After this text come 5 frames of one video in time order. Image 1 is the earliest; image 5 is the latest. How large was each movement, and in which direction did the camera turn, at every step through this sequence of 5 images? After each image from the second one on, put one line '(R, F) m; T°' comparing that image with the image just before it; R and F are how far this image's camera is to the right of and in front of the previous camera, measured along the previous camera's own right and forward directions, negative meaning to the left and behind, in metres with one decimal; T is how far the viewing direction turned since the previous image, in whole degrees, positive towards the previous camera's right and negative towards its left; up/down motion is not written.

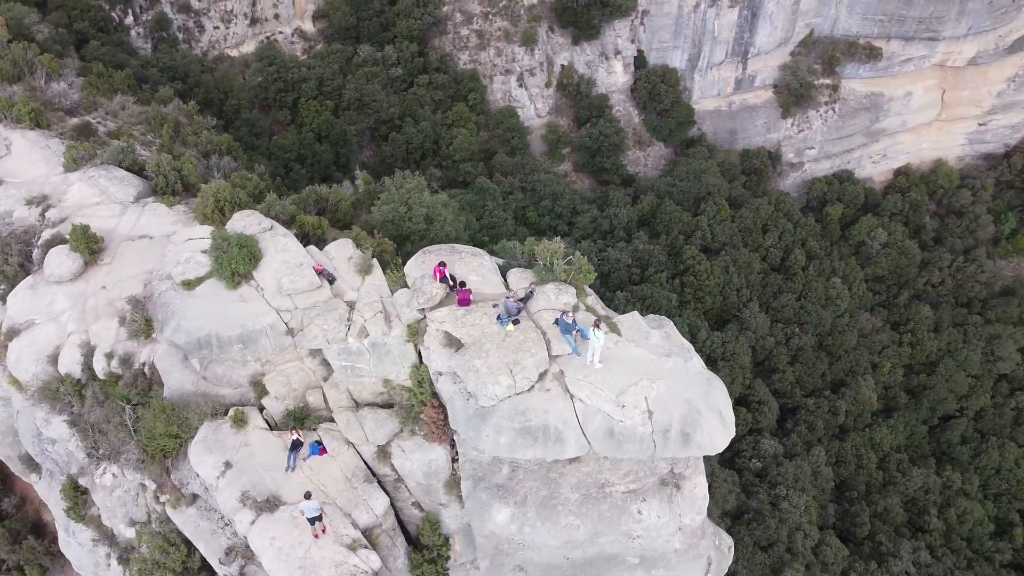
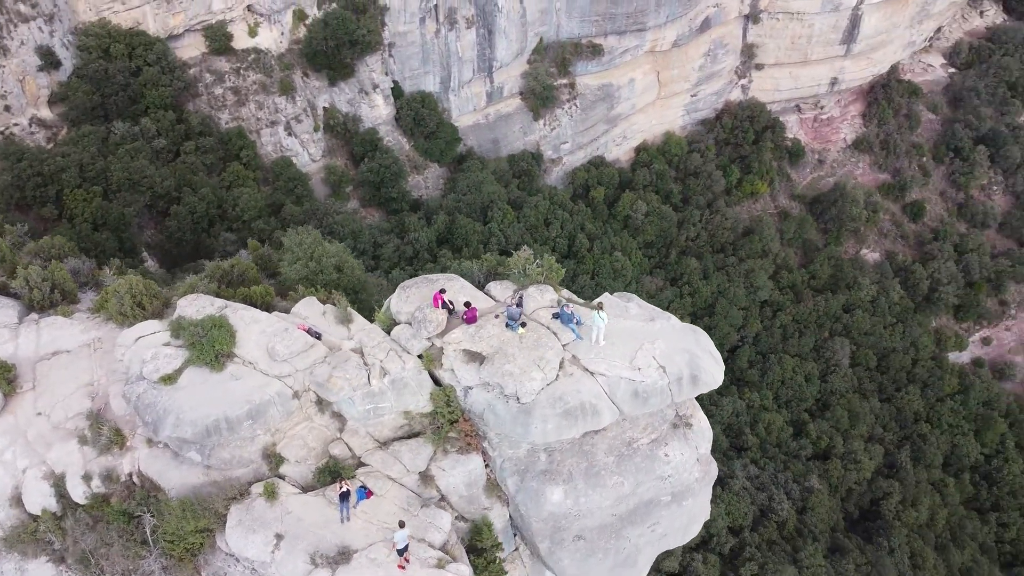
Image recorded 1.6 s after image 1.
(-4.0, -0.9) m; +17°
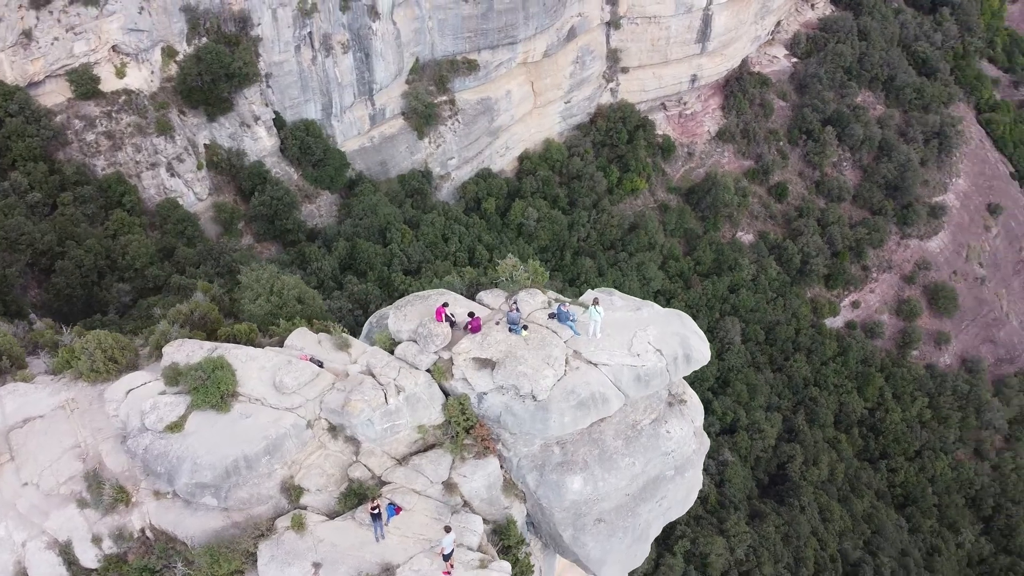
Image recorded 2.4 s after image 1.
(-2.1, -0.6) m; +9°
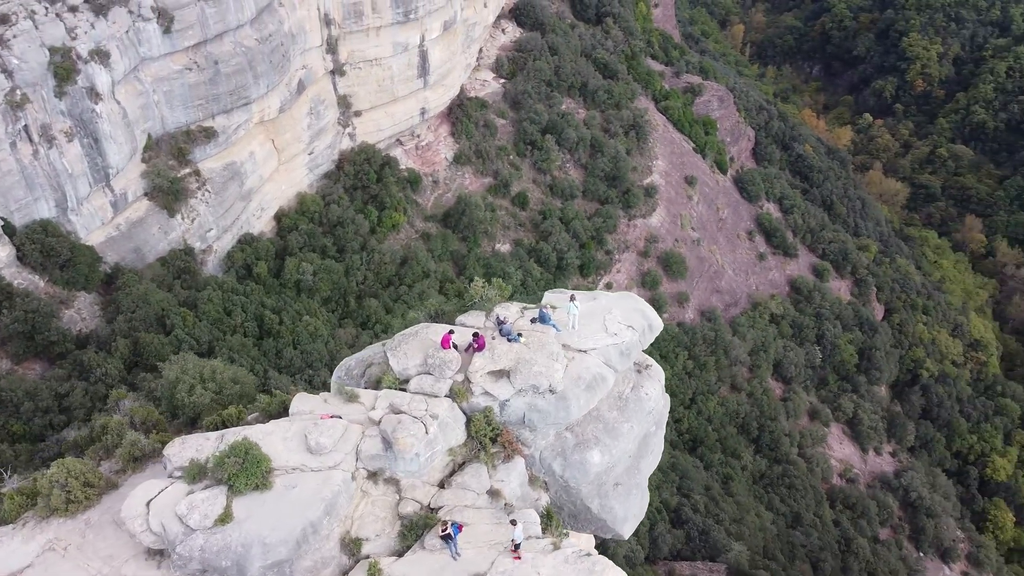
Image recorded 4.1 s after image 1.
(-4.9, -0.9) m; +19°
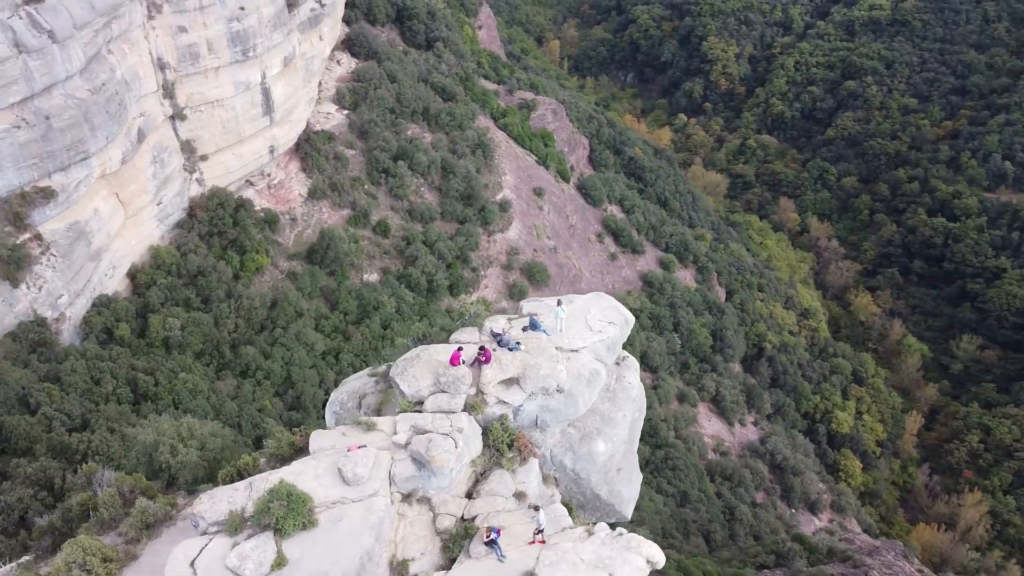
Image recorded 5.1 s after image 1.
(-3.1, -0.7) m; +11°
